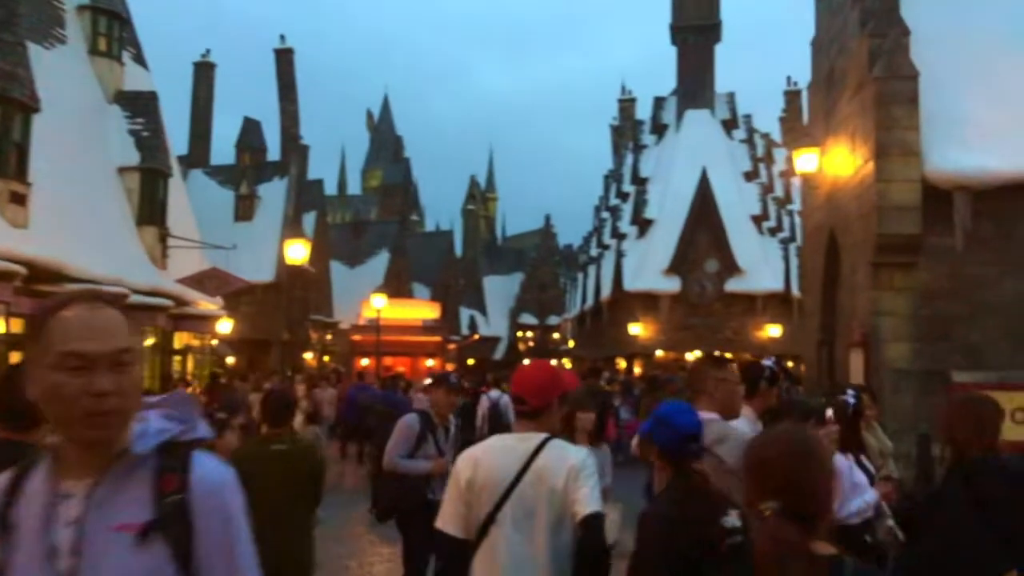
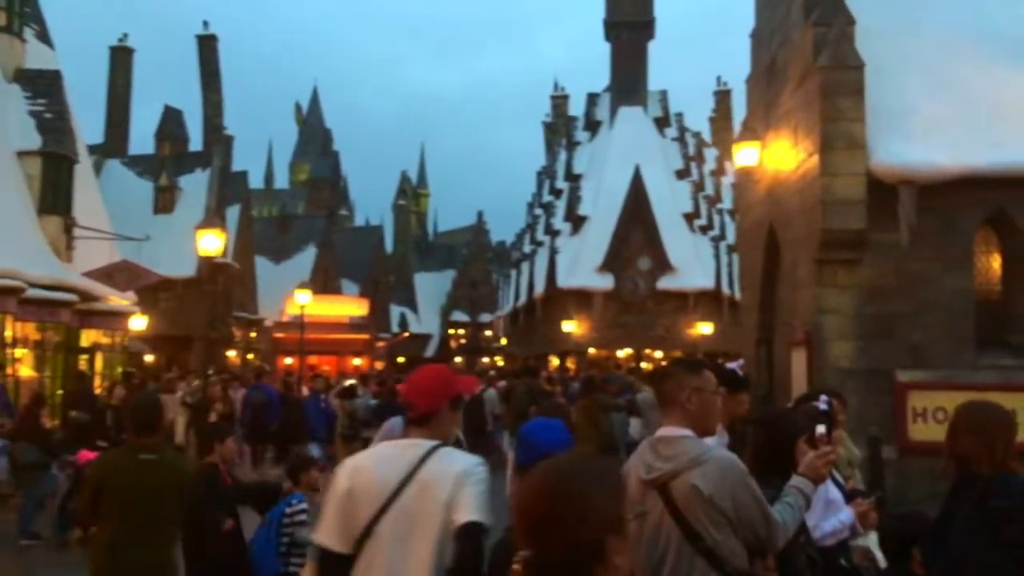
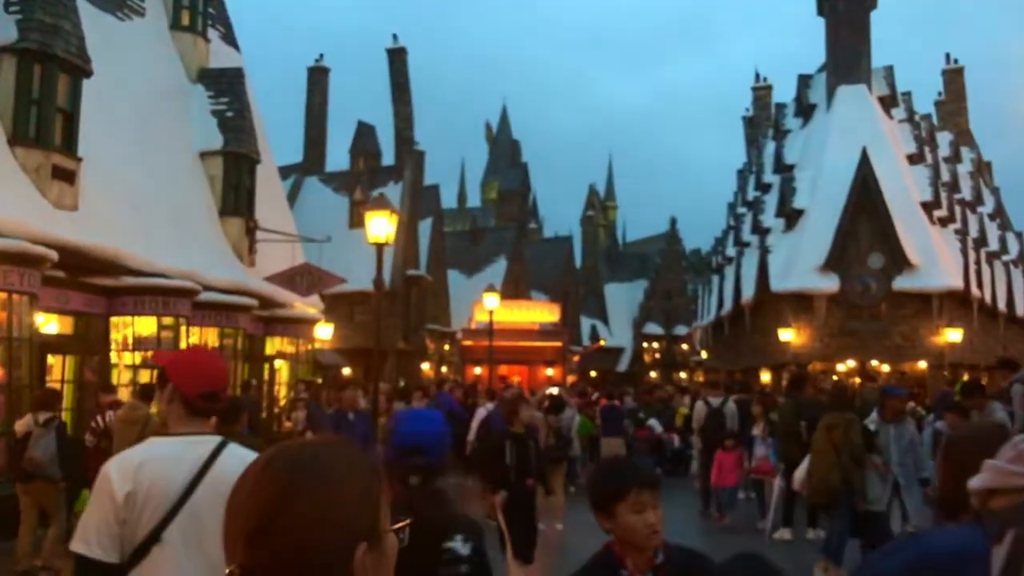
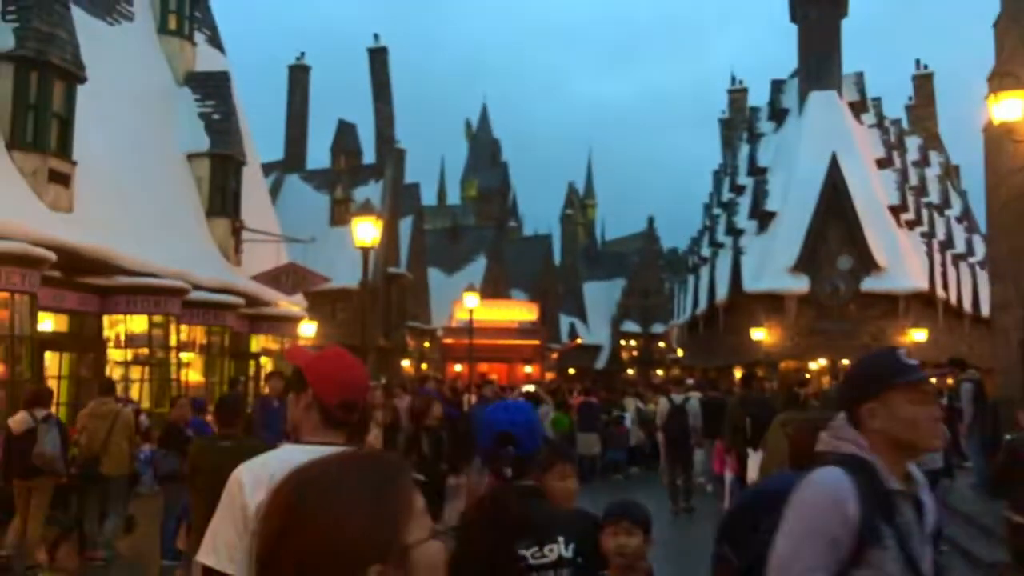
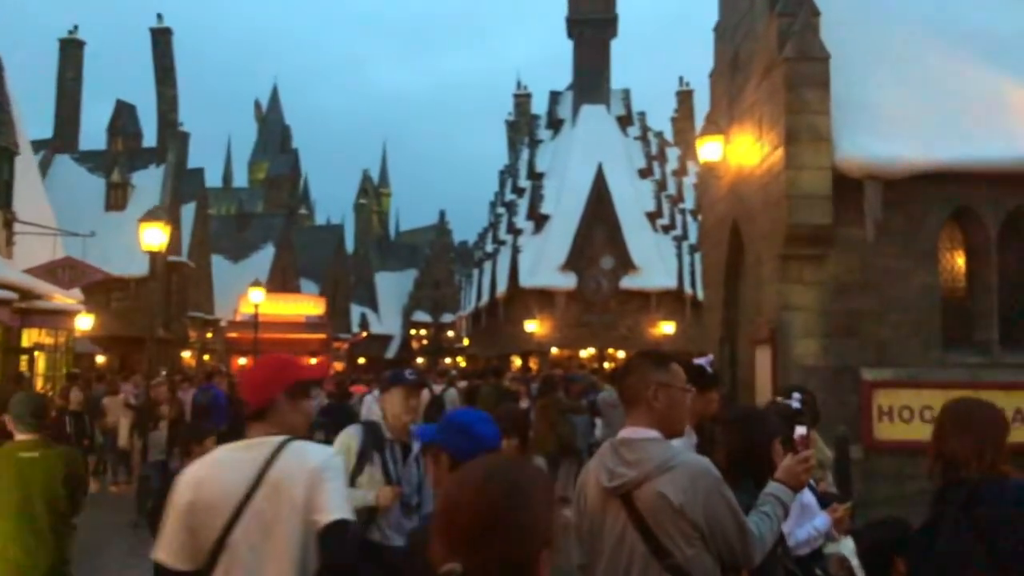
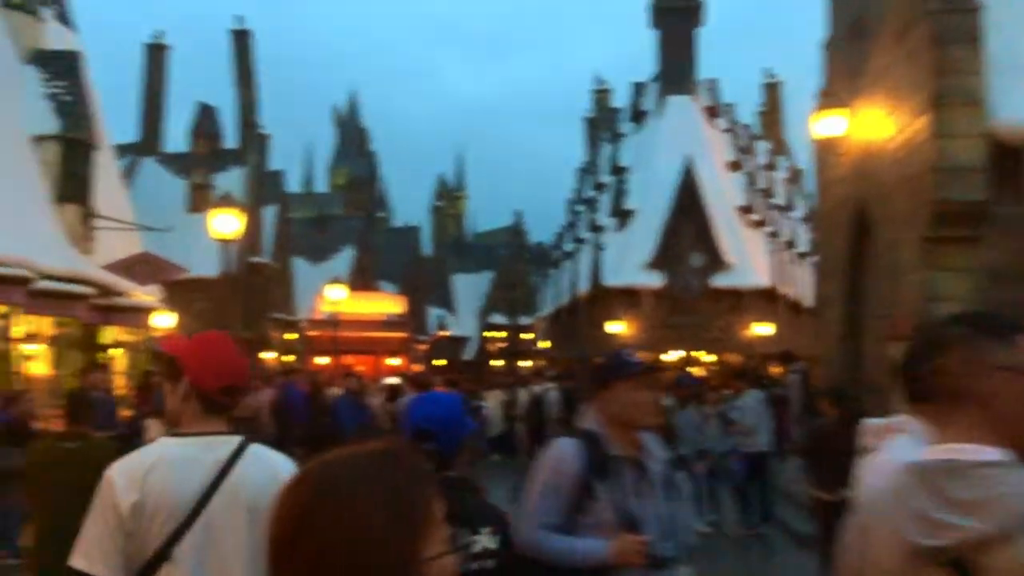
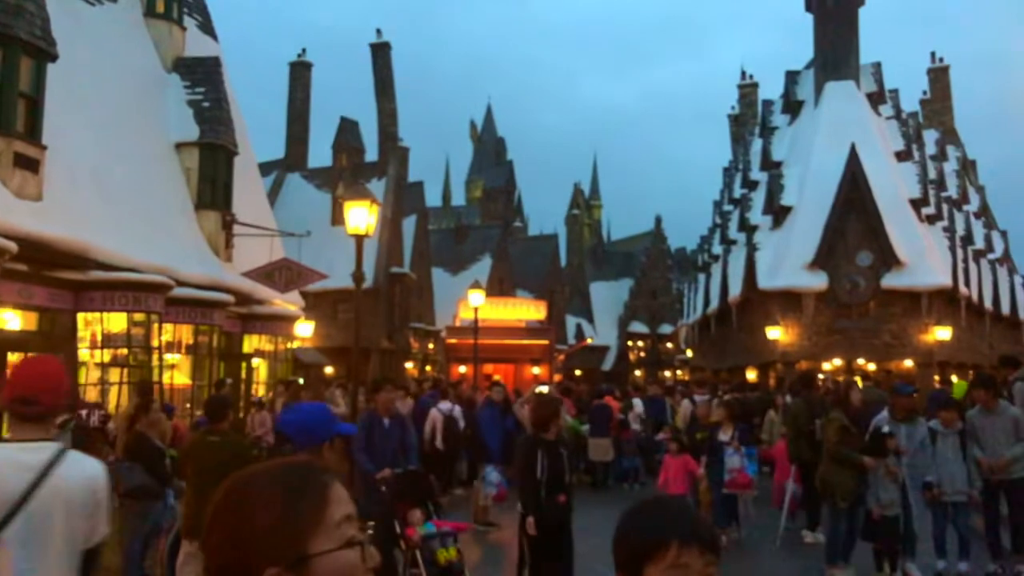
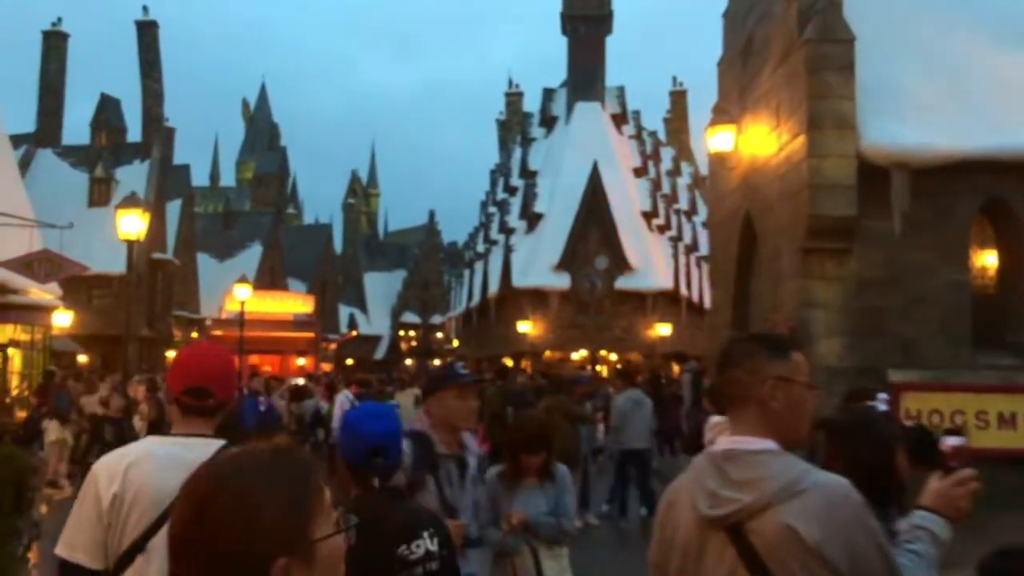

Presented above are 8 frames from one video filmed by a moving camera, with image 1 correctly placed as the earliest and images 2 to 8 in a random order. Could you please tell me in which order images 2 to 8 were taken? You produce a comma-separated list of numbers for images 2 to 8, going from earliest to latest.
2, 5, 8, 6, 4, 3, 7
